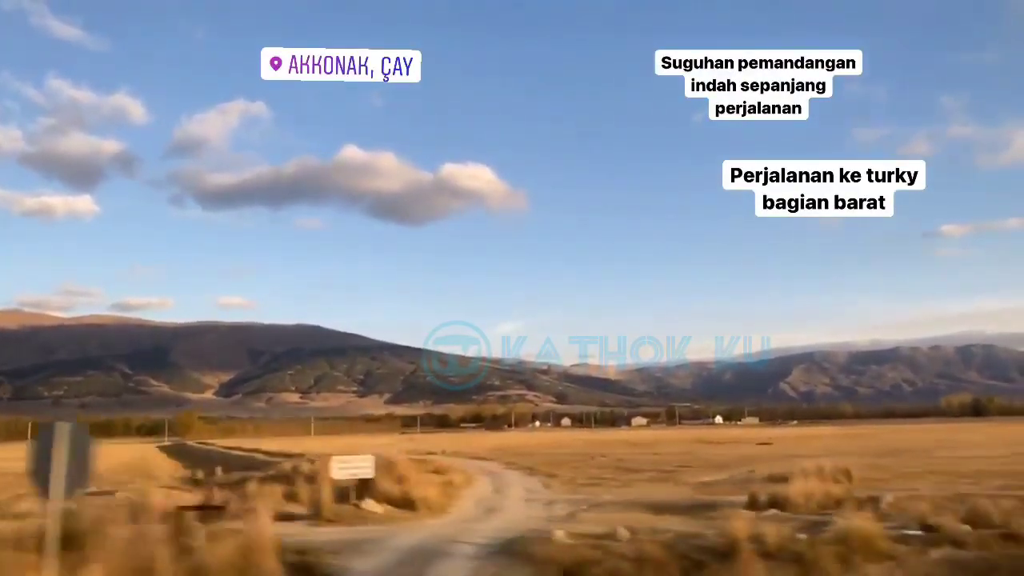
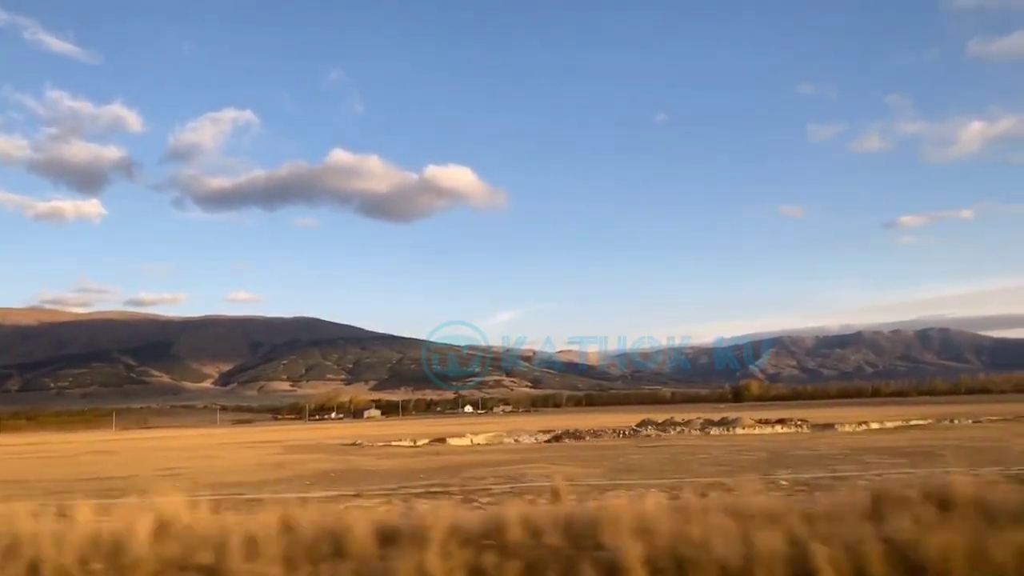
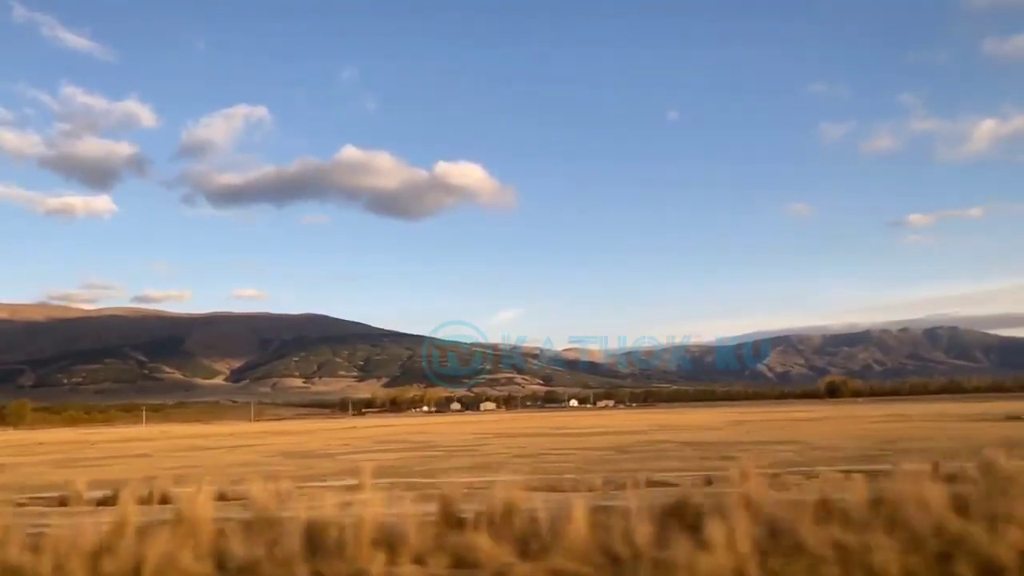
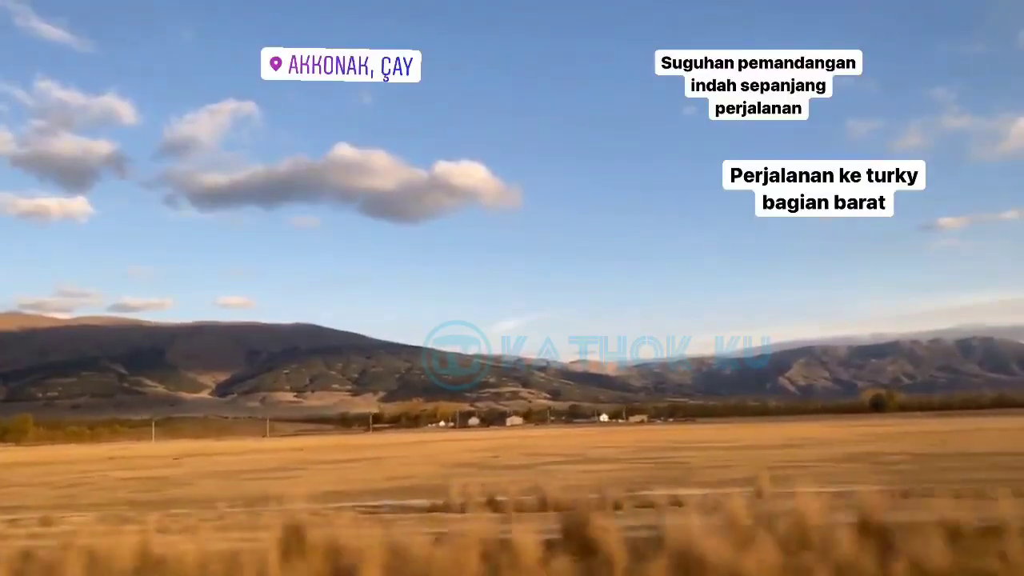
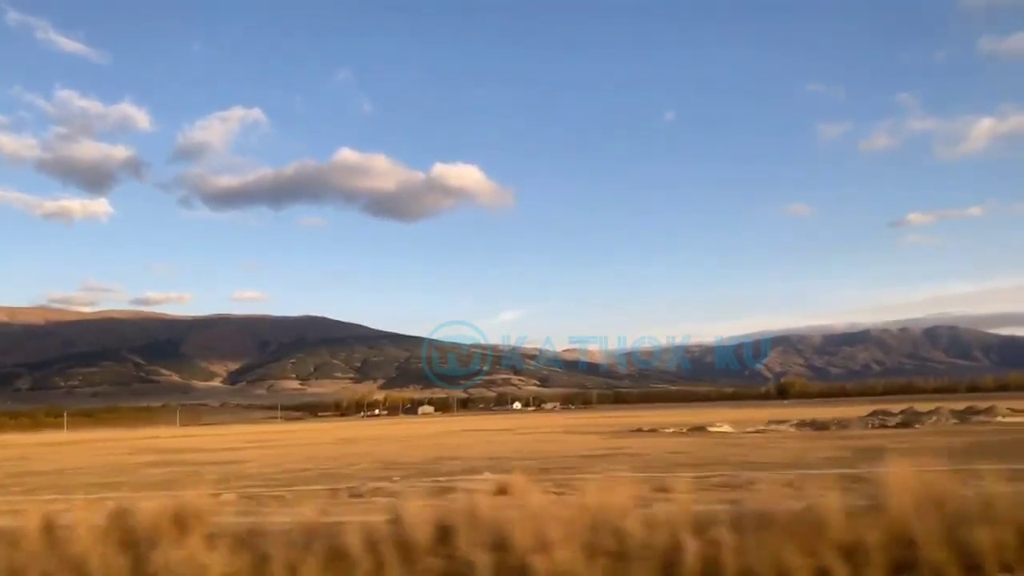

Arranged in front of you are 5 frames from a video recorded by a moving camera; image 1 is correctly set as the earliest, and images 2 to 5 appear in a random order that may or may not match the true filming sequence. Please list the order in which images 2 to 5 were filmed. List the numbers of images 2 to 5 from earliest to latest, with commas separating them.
4, 3, 5, 2
